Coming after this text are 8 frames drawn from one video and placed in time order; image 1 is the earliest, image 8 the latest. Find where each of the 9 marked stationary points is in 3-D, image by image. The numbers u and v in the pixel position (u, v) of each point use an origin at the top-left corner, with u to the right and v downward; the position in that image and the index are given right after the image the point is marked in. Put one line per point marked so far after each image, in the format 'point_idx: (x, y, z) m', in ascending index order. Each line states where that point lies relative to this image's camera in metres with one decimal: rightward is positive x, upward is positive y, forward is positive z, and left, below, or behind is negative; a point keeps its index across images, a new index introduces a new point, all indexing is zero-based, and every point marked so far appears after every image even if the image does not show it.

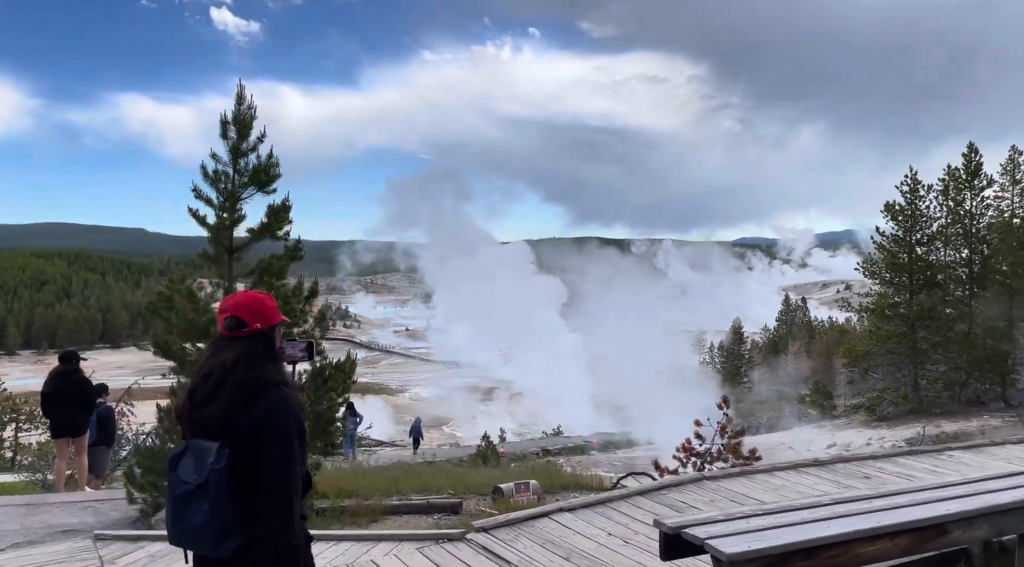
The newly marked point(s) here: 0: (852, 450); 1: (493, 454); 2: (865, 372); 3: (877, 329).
0: (+6.9, -3.4, +15.9) m
1: (-0.5, -4.0, +18.4) m
2: (+8.8, -2.2, +19.5) m
3: (+8.9, -1.1, +19.0) m
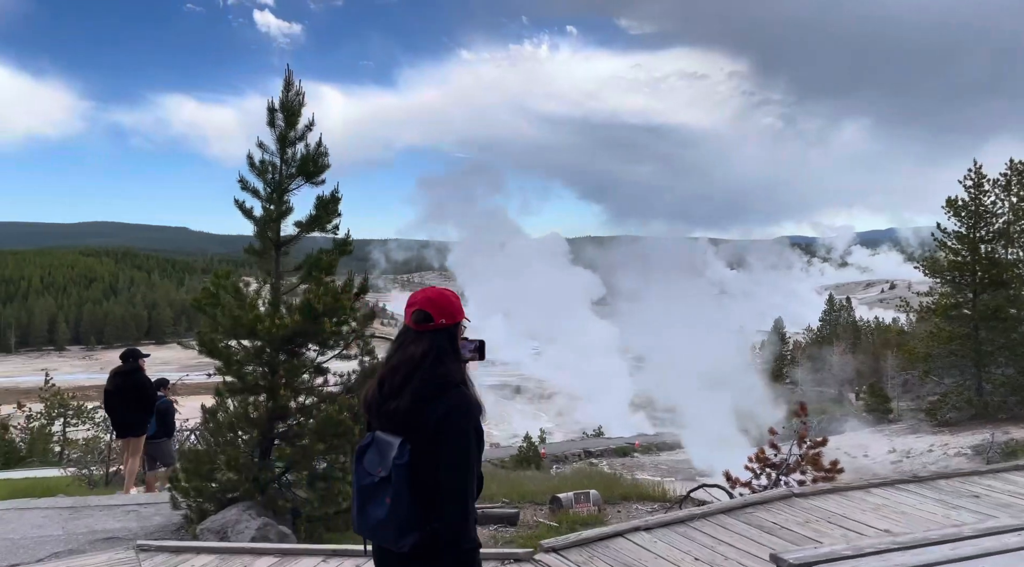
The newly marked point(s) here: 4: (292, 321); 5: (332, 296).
0: (+7.7, -3.4, +15.2) m
1: (+0.5, -3.9, +18.1) m
2: (+9.9, -2.2, +18.7) m
3: (+10.0, -1.1, +18.3) m
4: (-1.4, -0.2, +4.9) m
5: (-1.1, -0.1, +5.0) m
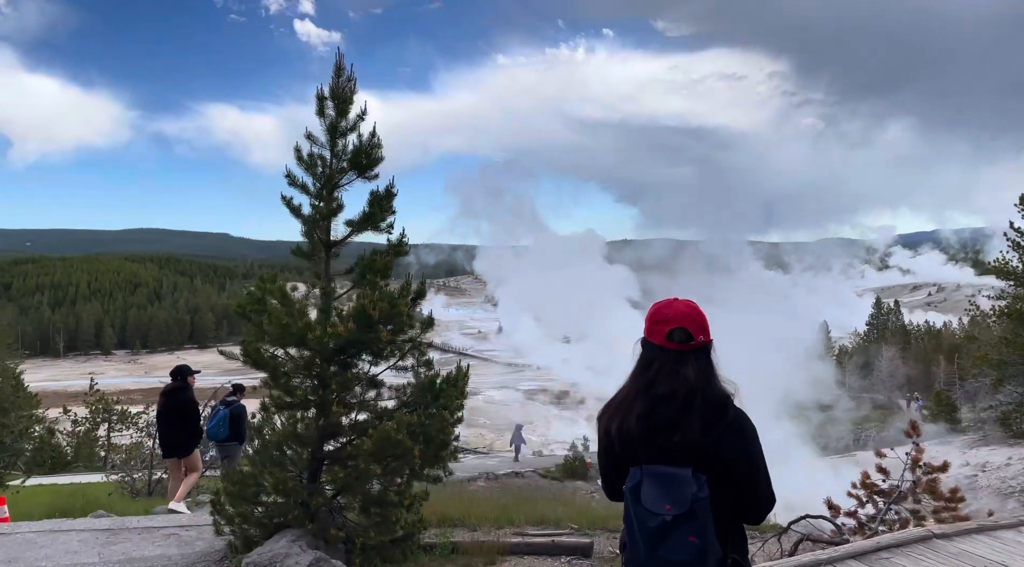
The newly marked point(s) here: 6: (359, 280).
0: (+8.6, -3.5, +14.3) m
1: (+1.6, -4.0, +17.5) m
2: (+10.9, -2.2, +17.7) m
3: (+11.0, -1.1, +17.2) m
4: (-0.9, -0.3, +4.5) m
5: (-0.7, -0.1, +4.5) m
6: (-1.0, 0.0, +4.9) m
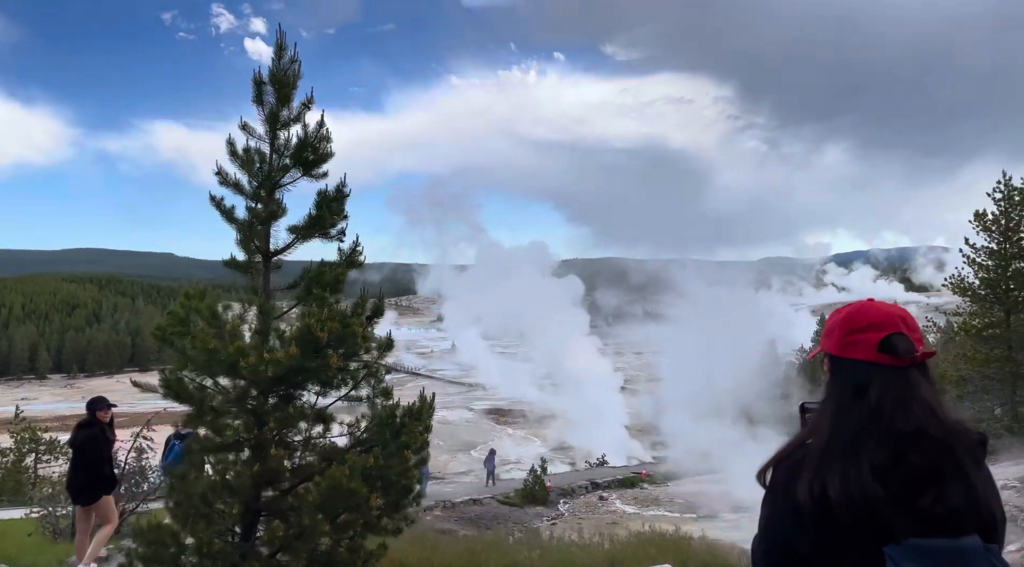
0: (+7.9, -3.8, +14.1) m
1: (+0.7, -4.4, +16.8) m
2: (+10.0, -2.6, +17.6) m
3: (+10.1, -1.5, +17.2) m
4: (-1.1, -0.3, +3.8) m
5: (-0.9, -0.2, +3.9) m
6: (-1.1, -0.1, +4.2) m
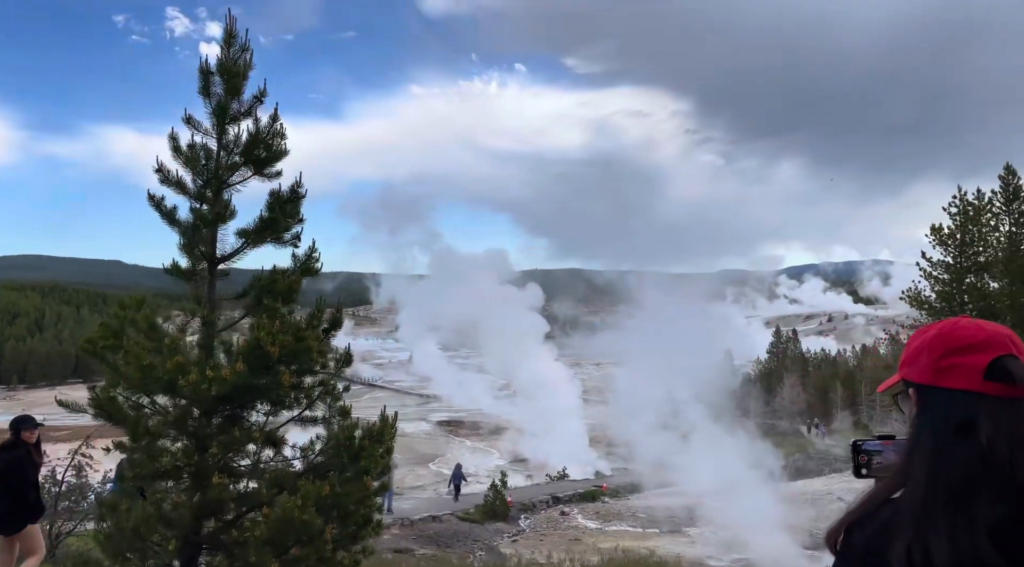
0: (+7.2, -4.0, +14.2) m
1: (-0.2, -4.6, +16.5) m
2: (+9.1, -2.9, +17.8) m
3: (+9.2, -1.8, +17.4) m
4: (-1.2, -0.4, +3.4) m
5: (-1.0, -0.2, +3.5) m
6: (-1.3, -0.1, +3.9) m
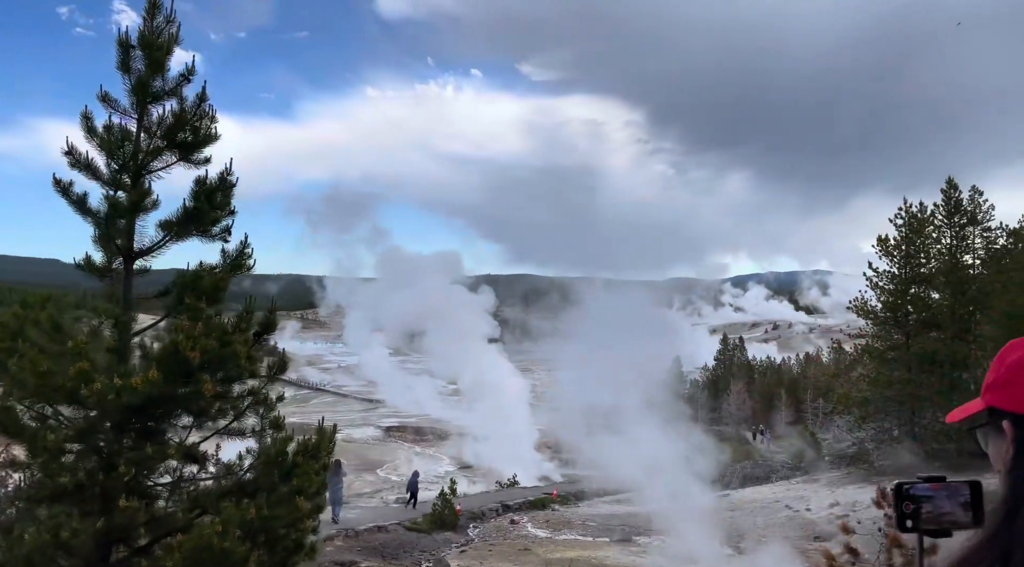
0: (+6.3, -4.2, +14.3) m
1: (-1.2, -4.7, +16.1) m
2: (+8.0, -3.1, +18.0) m
3: (+8.1, -2.0, +17.7) m
4: (-1.4, -0.4, +3.1) m
5: (-1.2, -0.2, +3.2) m
6: (-1.5, -0.1, +3.5) m
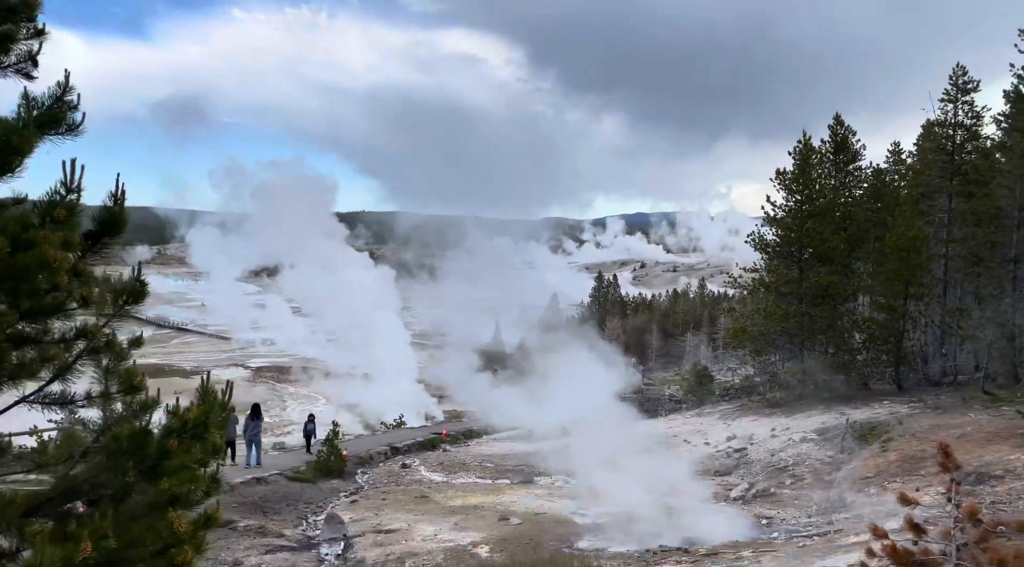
0: (+4.5, -3.0, +14.2) m
1: (-3.3, -3.4, +14.9) m
2: (+5.6, -1.6, +18.1) m
3: (+5.8, -0.5, +17.7) m
4: (-1.3, -0.1, +1.7) m
5: (-1.2, +0.1, +1.9) m
6: (-1.5, +0.2, +2.1) m
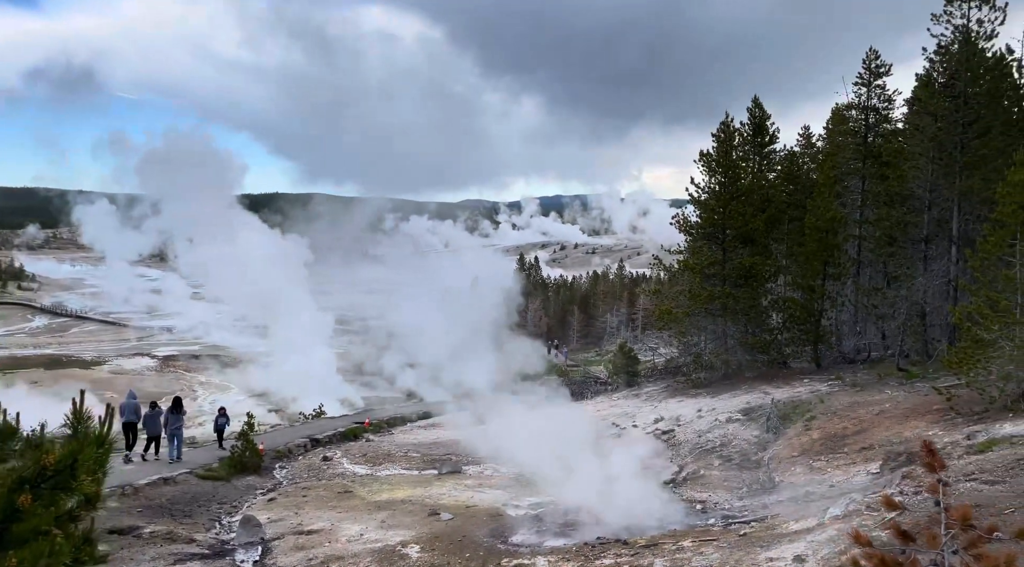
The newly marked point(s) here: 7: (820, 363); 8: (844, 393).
0: (+3.1, -2.6, +14.3) m
1: (-4.6, -3.1, +14.2) m
2: (+3.9, -1.2, +18.2) m
3: (+4.1, -0.1, +17.8) m
4: (-1.4, -0.1, +1.2) m
5: (-1.2, +0.1, +1.3) m
6: (-1.6, +0.2, +1.5) m
7: (+6.8, -1.8, +17.5) m
8: (+6.0, -2.0, +14.2) m
